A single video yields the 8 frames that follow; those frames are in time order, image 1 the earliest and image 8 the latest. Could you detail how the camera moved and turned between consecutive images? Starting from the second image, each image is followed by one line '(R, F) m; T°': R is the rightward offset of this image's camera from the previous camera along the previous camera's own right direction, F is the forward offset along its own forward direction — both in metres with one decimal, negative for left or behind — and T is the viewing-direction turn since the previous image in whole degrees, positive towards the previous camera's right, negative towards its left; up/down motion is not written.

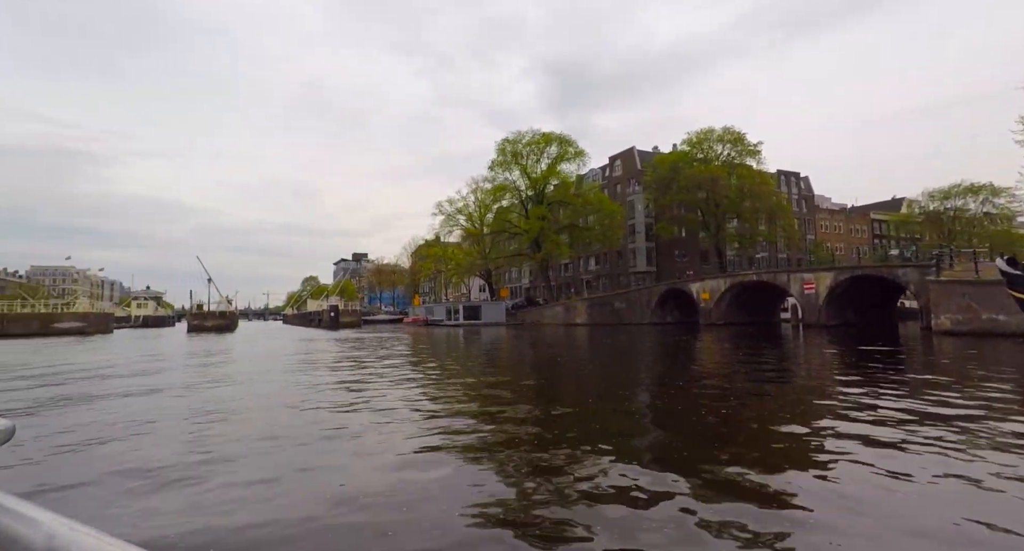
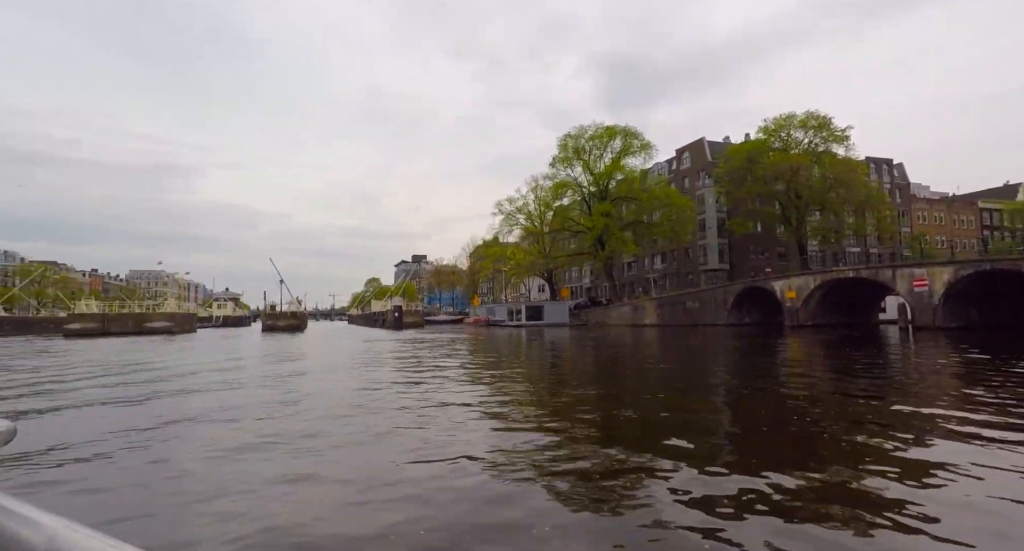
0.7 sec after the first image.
(-0.2, +0.4) m; -6°
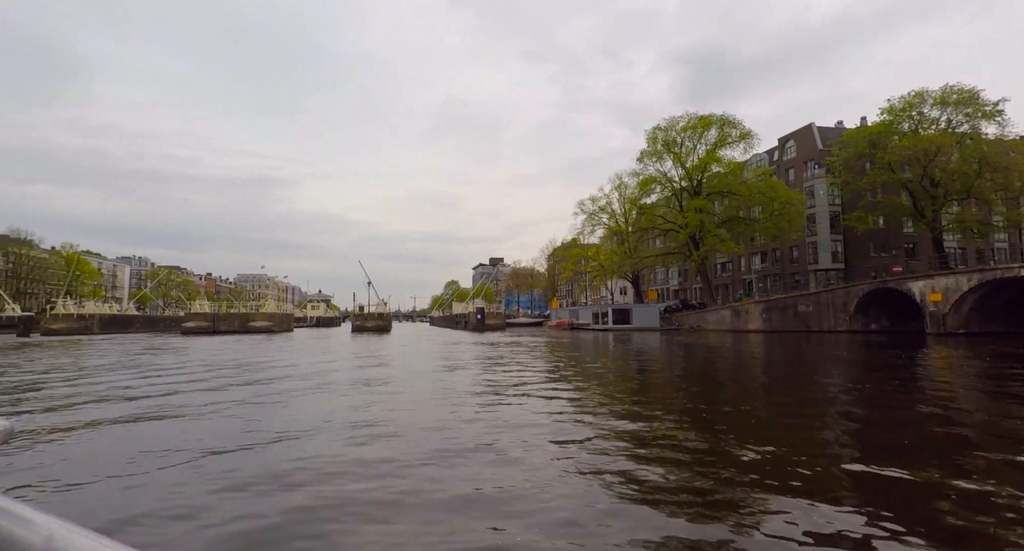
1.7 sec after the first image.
(-0.3, +0.6) m; -9°
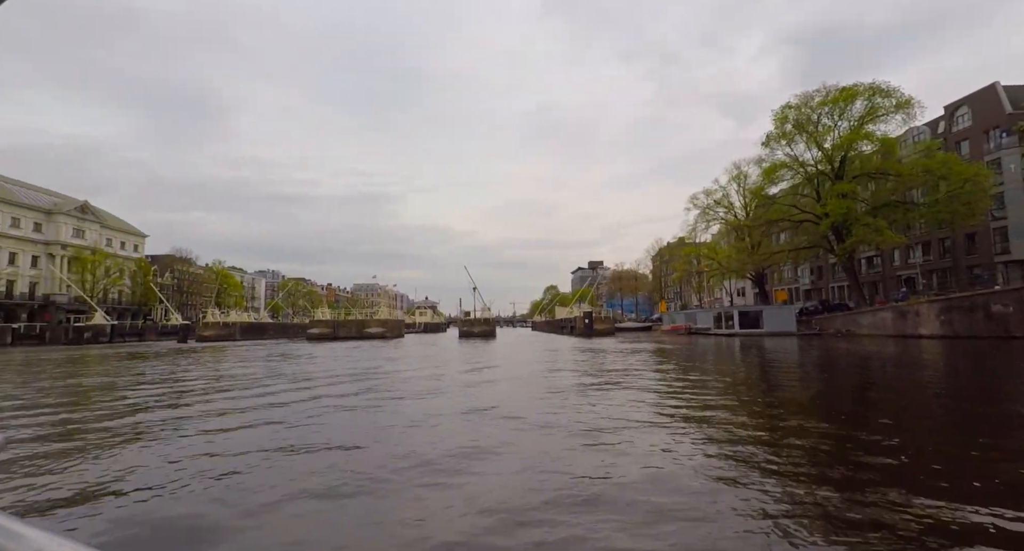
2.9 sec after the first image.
(-0.4, +0.8) m; -11°
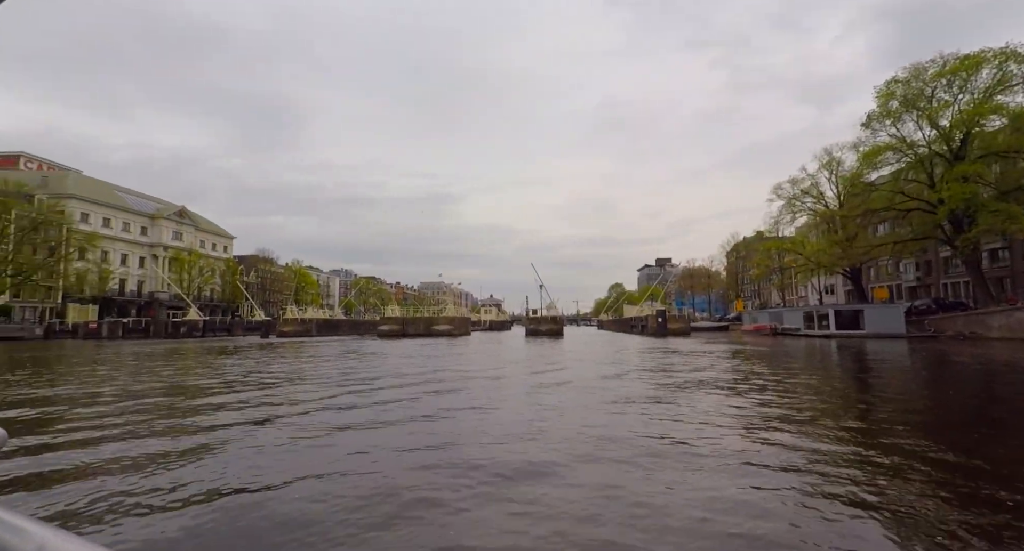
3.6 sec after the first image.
(-0.3, +0.5) m; -7°
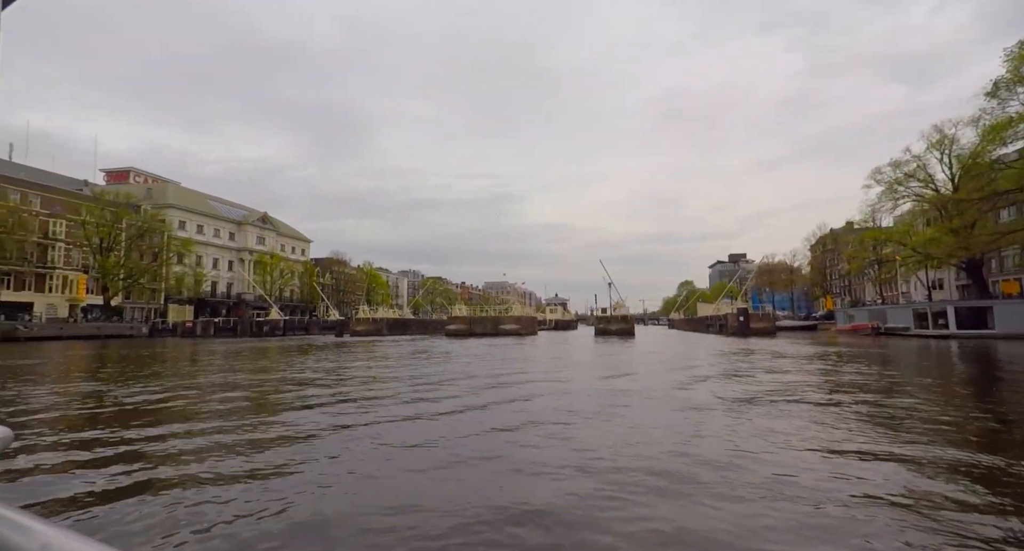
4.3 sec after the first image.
(-0.3, +0.6) m; -7°
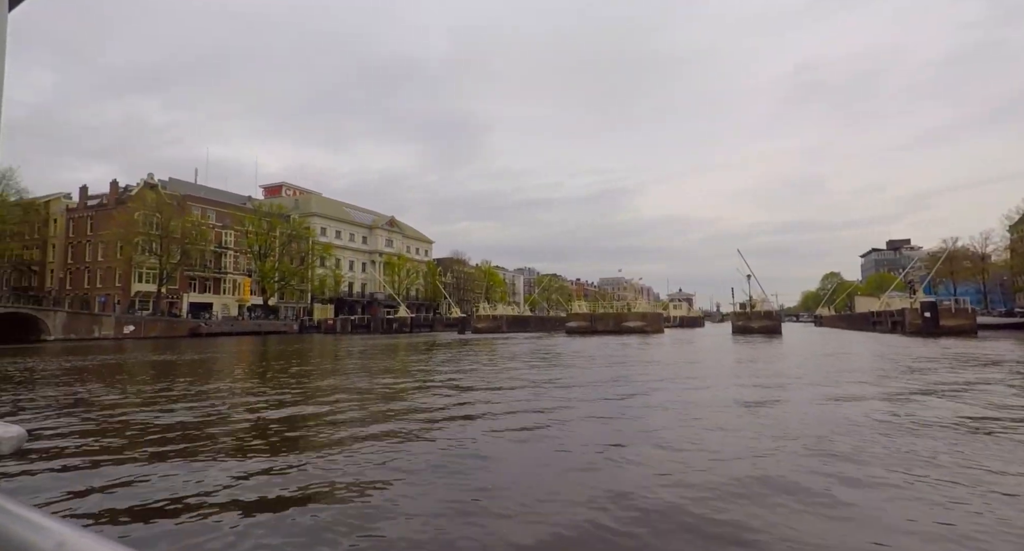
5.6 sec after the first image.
(-0.5, +1.3) m; -13°
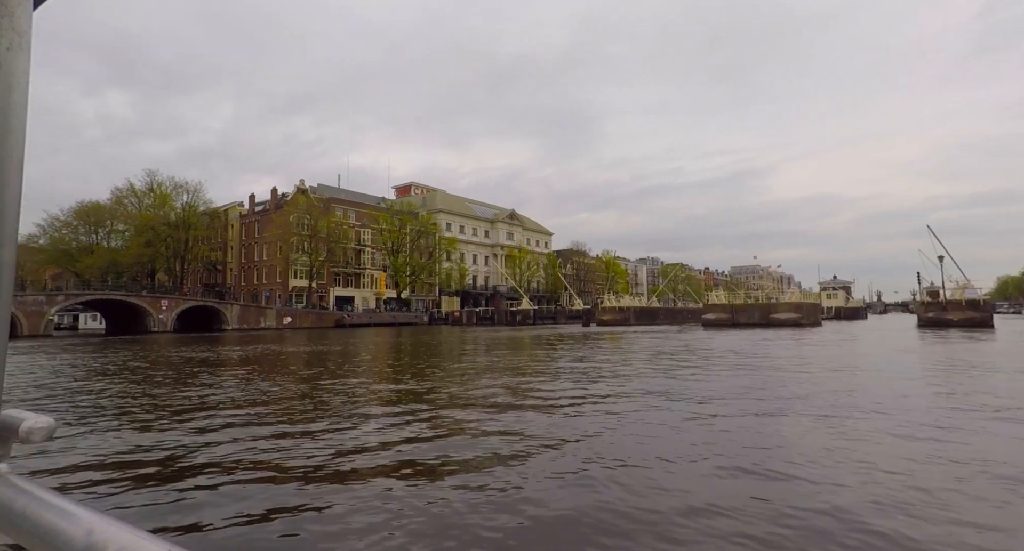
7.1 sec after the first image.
(-0.5, +1.6) m; -13°
